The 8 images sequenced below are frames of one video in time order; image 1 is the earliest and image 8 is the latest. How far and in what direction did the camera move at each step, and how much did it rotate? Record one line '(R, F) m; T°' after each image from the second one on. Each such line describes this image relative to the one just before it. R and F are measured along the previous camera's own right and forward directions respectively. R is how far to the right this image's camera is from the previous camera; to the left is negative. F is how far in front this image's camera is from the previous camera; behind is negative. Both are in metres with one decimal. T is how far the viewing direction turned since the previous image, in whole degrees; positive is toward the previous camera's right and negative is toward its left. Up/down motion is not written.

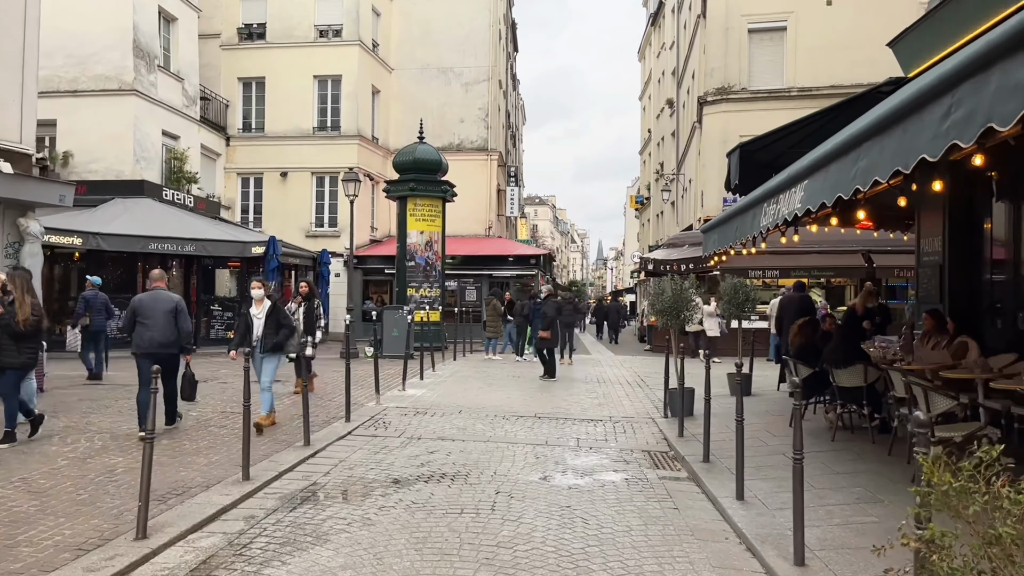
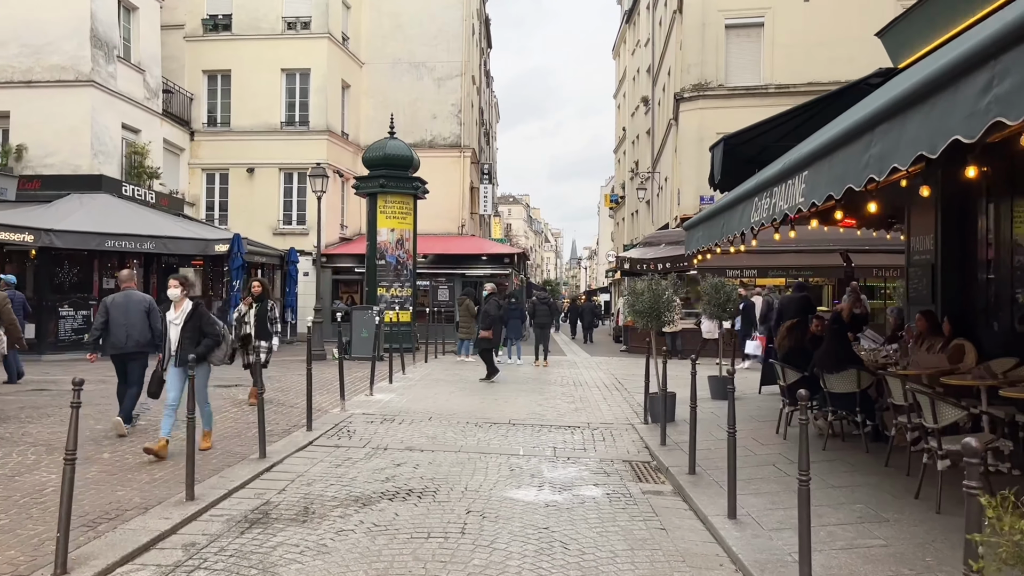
(0.0, +0.5) m; +2°
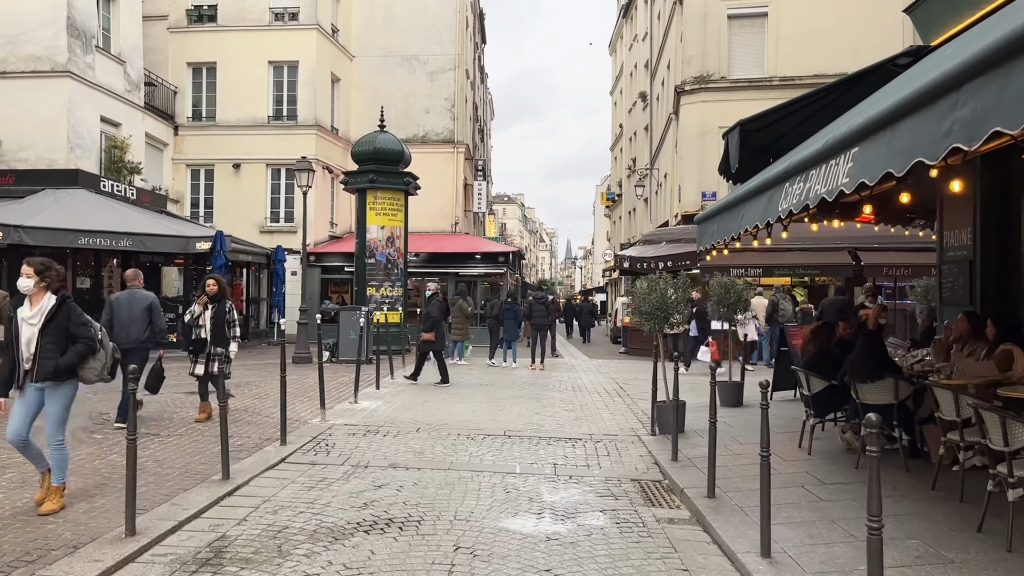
(0.0, +0.8) m; 0°
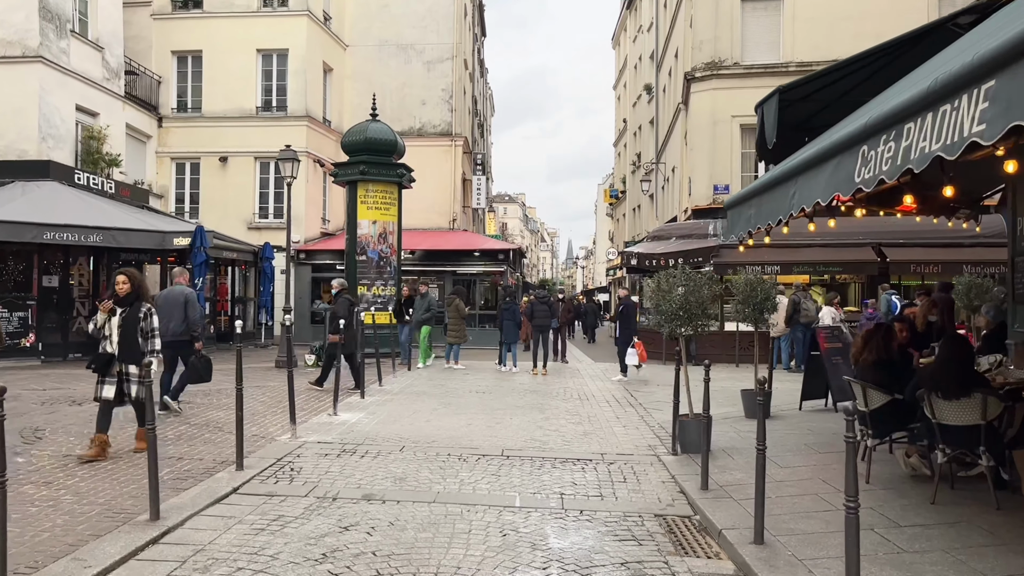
(0.0, +1.1) m; 0°
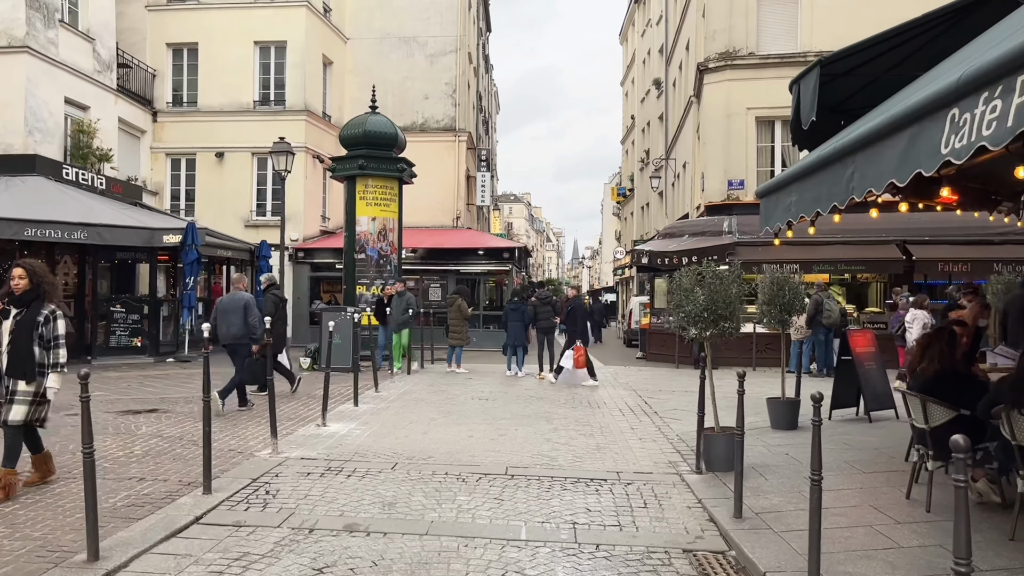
(0.0, +0.8) m; 0°
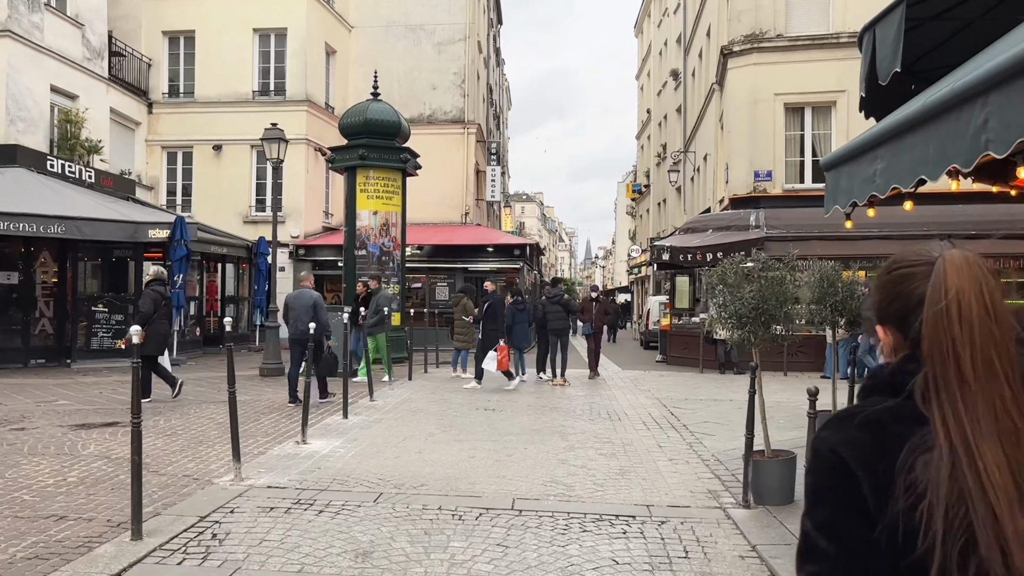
(0.0, +1.1) m; -1°
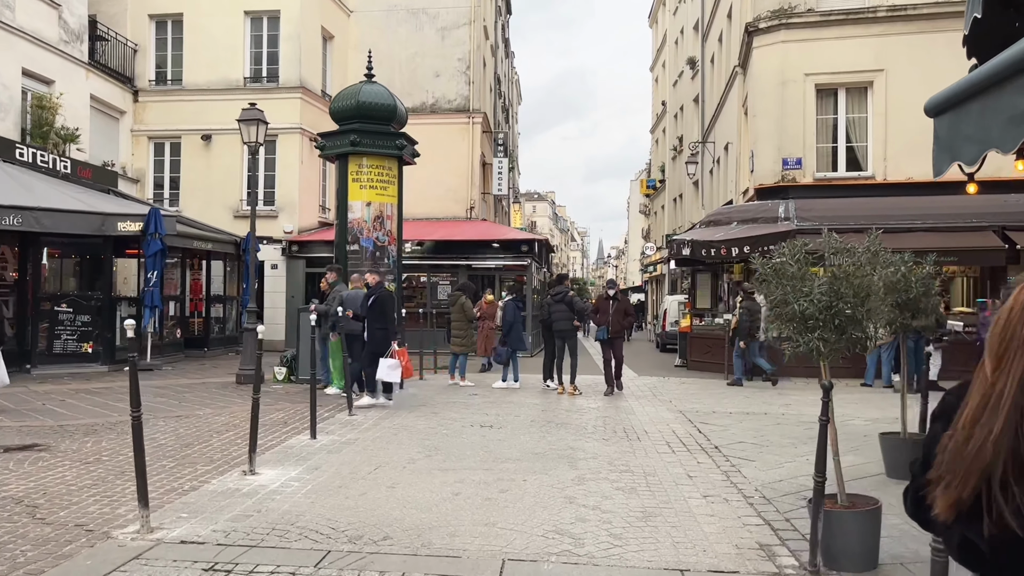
(+0.1, +1.3) m; -1°
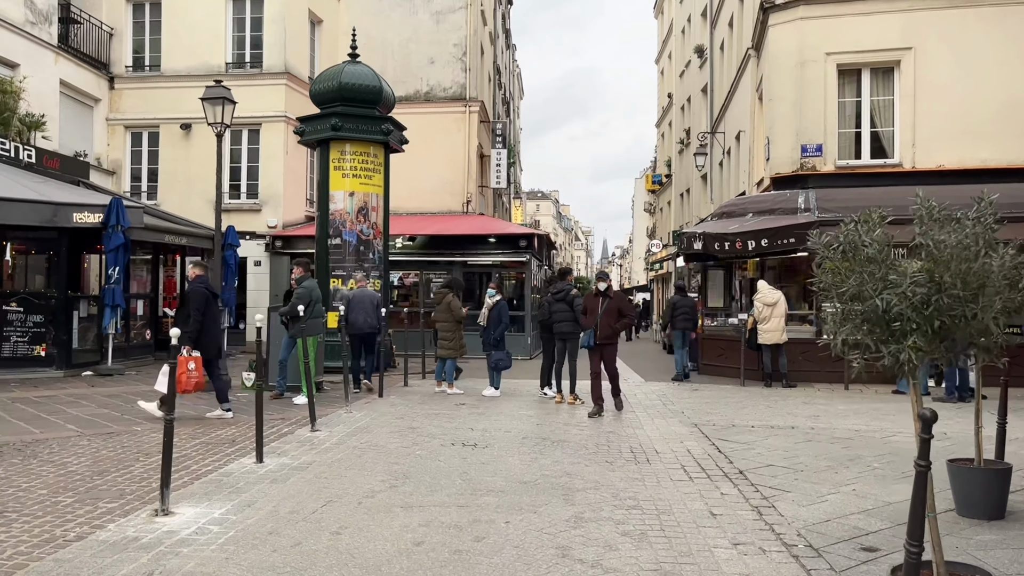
(+0.1, +1.2) m; 0°
